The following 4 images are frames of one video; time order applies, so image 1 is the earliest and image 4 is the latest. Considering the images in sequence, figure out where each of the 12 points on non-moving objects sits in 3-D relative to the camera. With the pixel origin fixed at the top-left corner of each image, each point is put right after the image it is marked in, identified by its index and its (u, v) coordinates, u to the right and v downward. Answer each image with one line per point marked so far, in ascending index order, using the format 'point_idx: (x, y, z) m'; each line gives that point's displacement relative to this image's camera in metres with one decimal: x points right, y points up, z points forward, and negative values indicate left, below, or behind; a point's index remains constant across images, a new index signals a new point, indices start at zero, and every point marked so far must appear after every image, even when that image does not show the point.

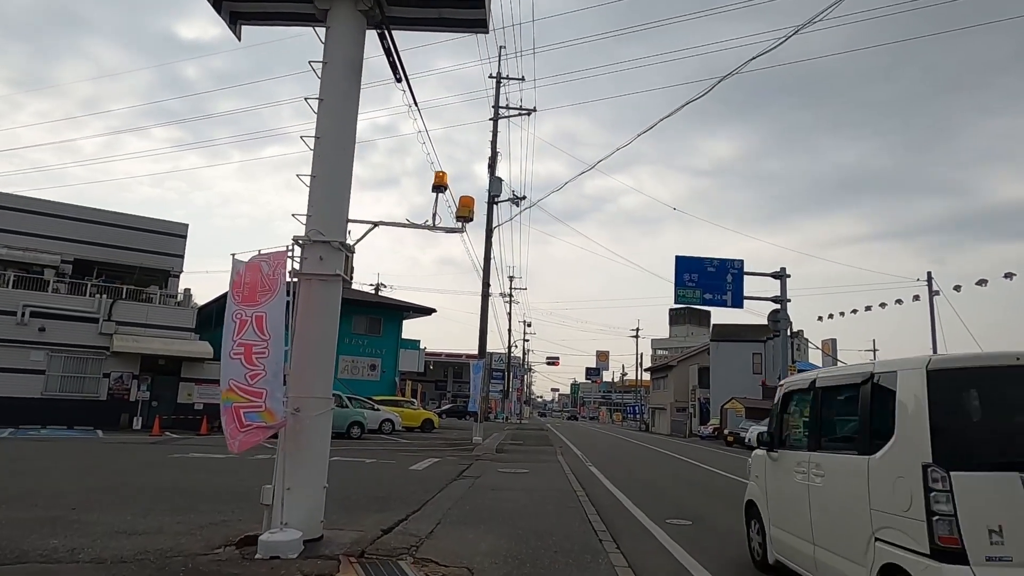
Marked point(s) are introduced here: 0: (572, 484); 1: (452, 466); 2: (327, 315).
0: (+1.0, -3.4, +11.9) m
1: (-1.2, -3.6, +13.9) m
2: (-1.6, -0.2, +5.9) m
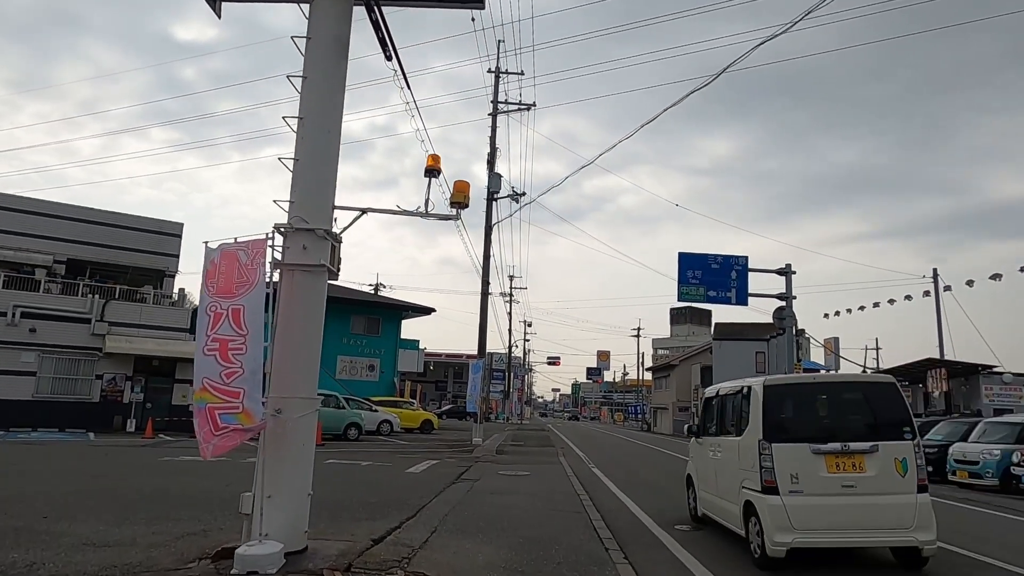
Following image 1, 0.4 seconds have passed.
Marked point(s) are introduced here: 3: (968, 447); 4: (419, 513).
0: (+1.1, -3.3, +11.4) m
1: (-1.2, -3.5, +13.5) m
2: (-1.6, -0.2, +5.5) m
3: (+9.3, -3.2, +14.0) m
4: (-1.1, -2.6, +7.9) m
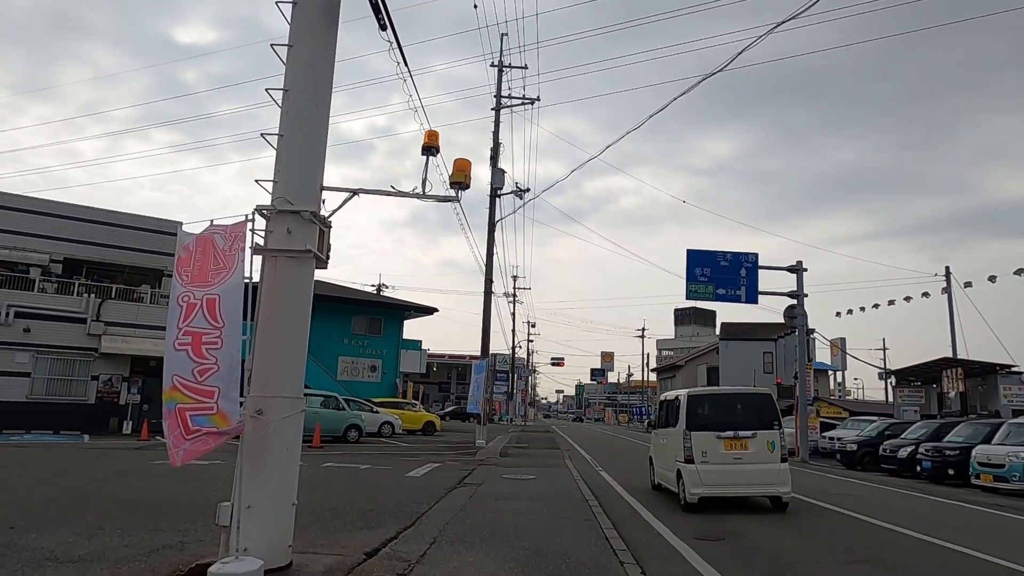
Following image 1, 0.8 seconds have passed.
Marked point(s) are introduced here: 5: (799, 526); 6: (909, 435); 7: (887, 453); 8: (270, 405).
0: (+1.1, -3.2, +10.9) m
1: (-1.1, -3.5, +13.0) m
2: (-1.6, -0.1, +5.0) m
3: (+9.3, -3.1, +13.4) m
4: (-1.0, -2.5, +7.4) m
5: (+4.6, -3.8, +11.1) m
6: (+10.0, -3.7, +17.3) m
7: (+9.3, -4.1, +17.1) m
8: (-1.7, -0.8, +4.8) m
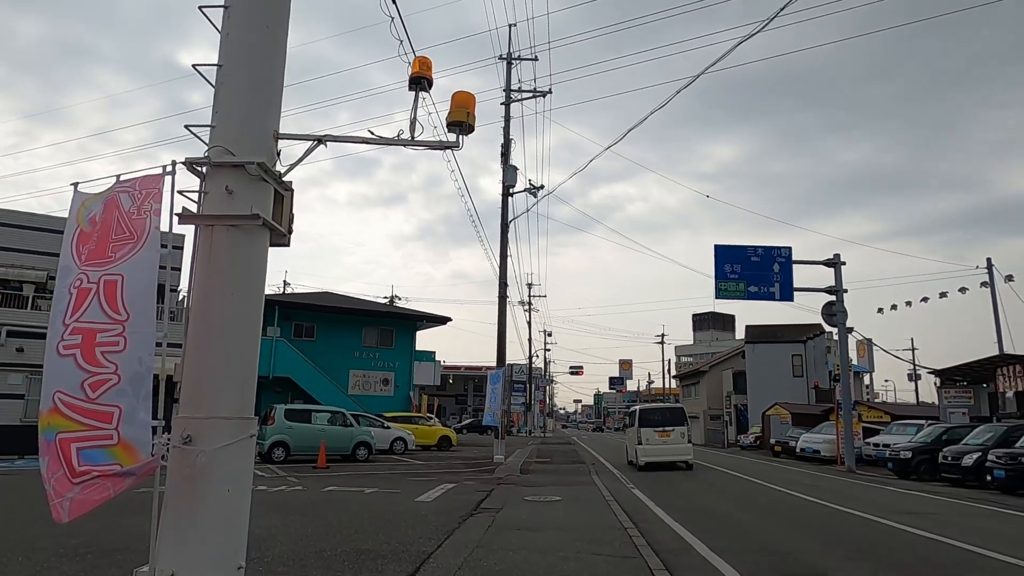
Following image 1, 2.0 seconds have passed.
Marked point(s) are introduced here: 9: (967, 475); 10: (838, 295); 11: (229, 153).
0: (+1.5, -3.2, +9.5) m
1: (-0.7, -3.5, +11.6) m
2: (-1.4, 0.0, +3.6) m
3: (+9.7, -2.9, +11.8) m
4: (-0.8, -2.4, +6.0) m
5: (+5.0, -3.6, +9.5) m
6: (+10.5, -3.5, +15.7) m
7: (+9.8, -3.9, +15.5) m
8: (-1.5, -0.7, +3.4) m
9: (+9.8, -4.0, +14.8) m
10: (+9.5, -0.2, +20.0) m
11: (-1.5, +0.7, +3.7) m
